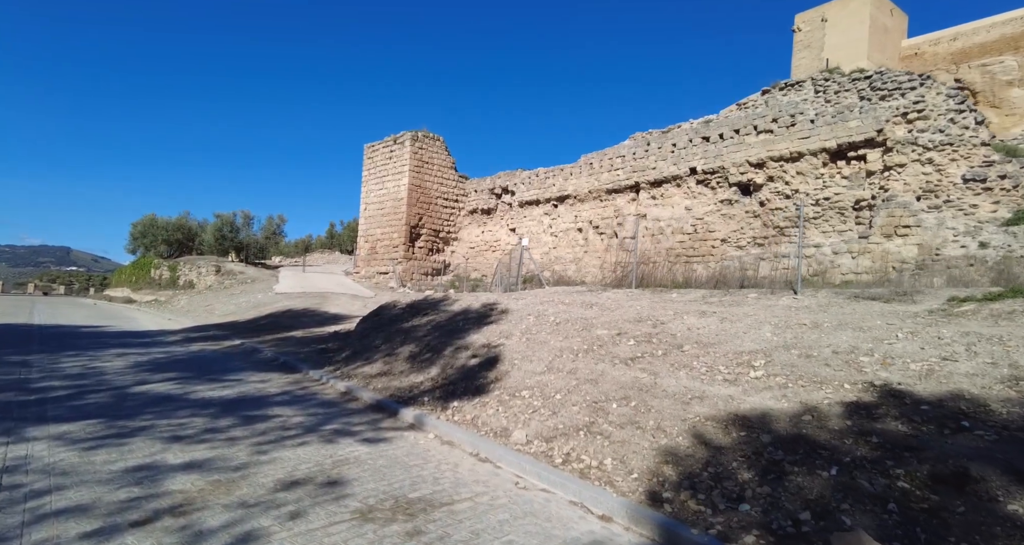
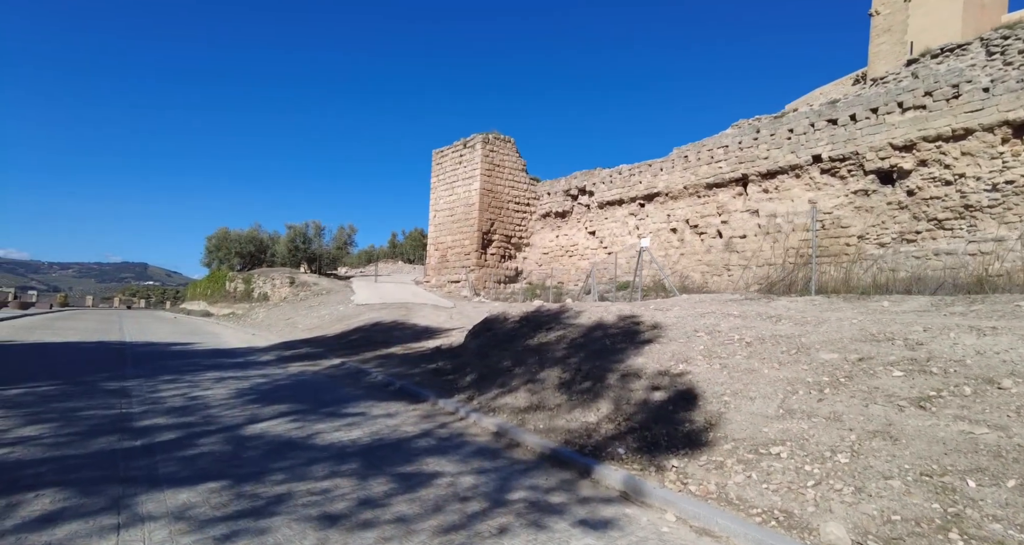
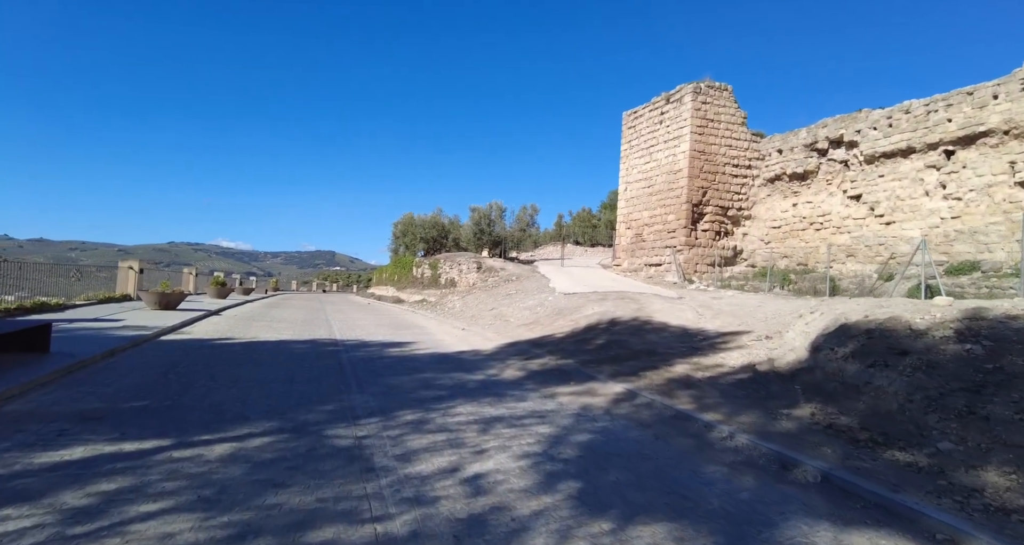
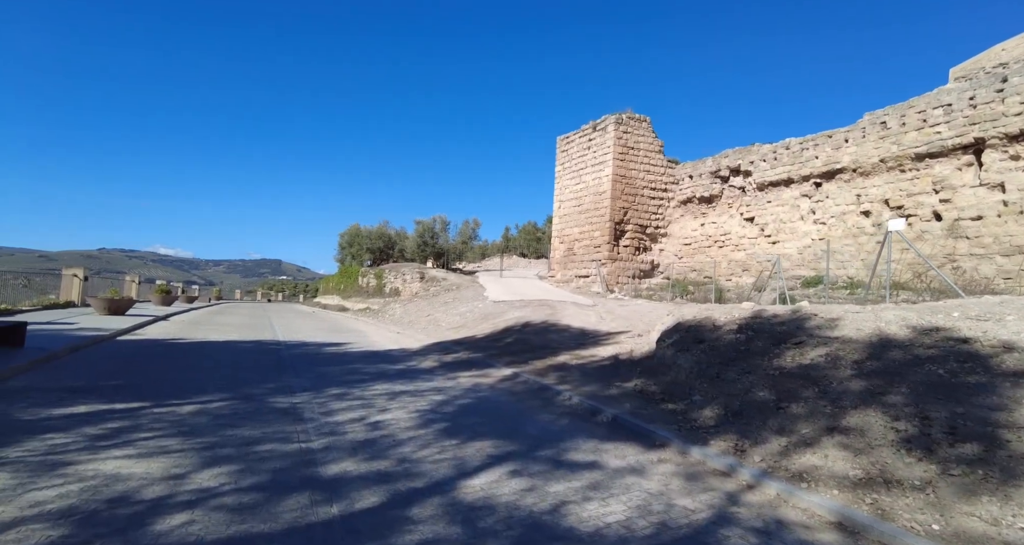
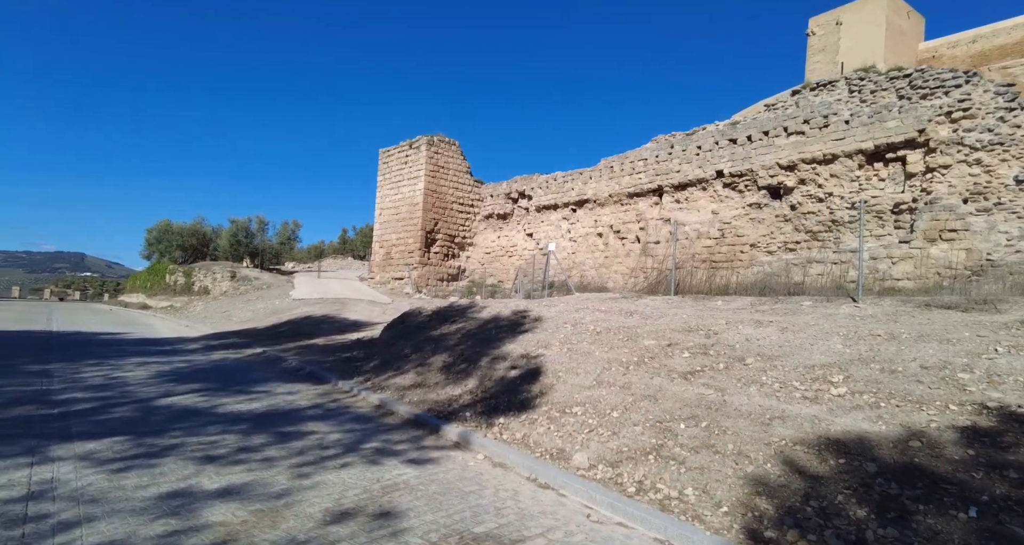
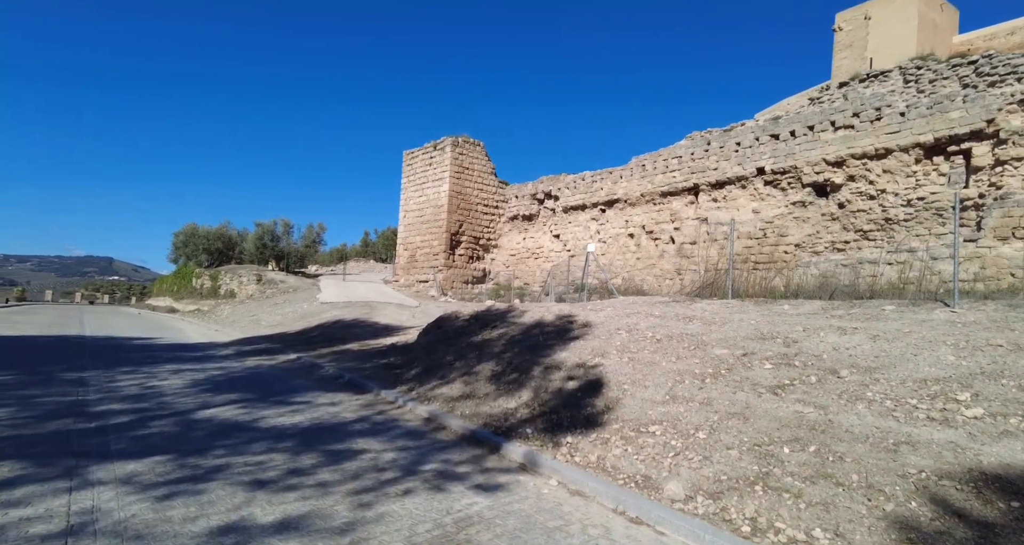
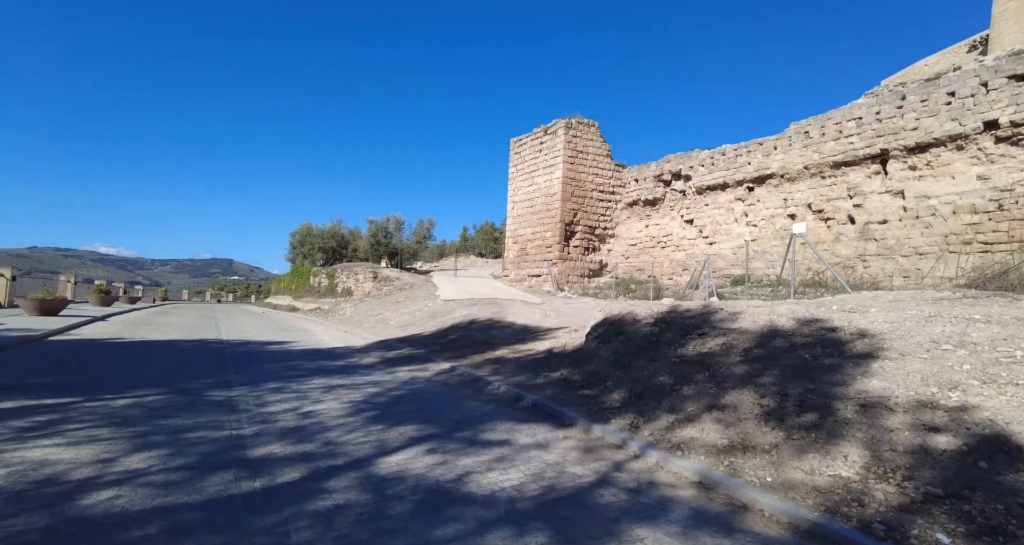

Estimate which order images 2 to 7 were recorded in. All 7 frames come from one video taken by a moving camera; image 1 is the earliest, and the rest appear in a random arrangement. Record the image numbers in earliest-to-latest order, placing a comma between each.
5, 6, 2, 7, 4, 3
